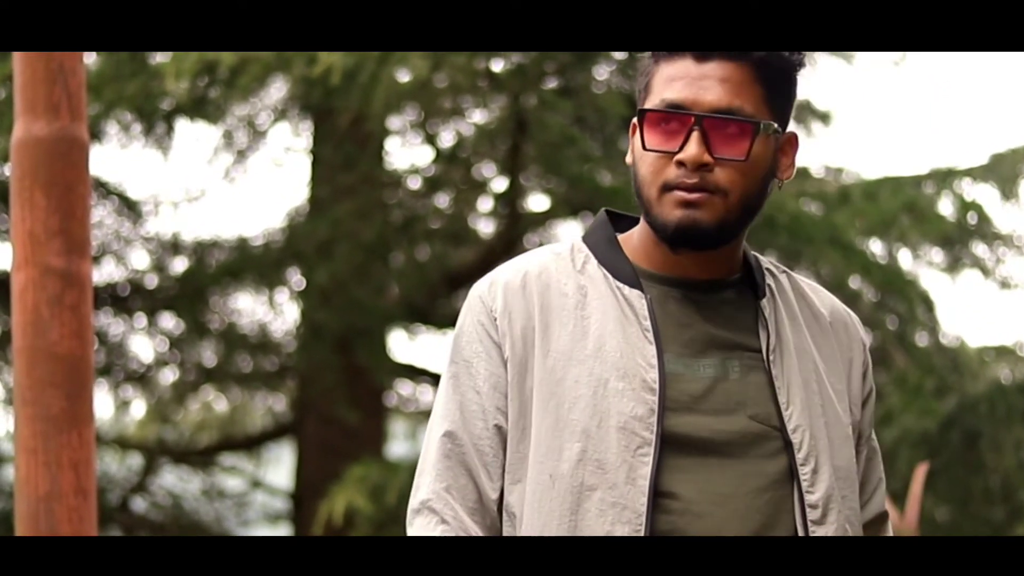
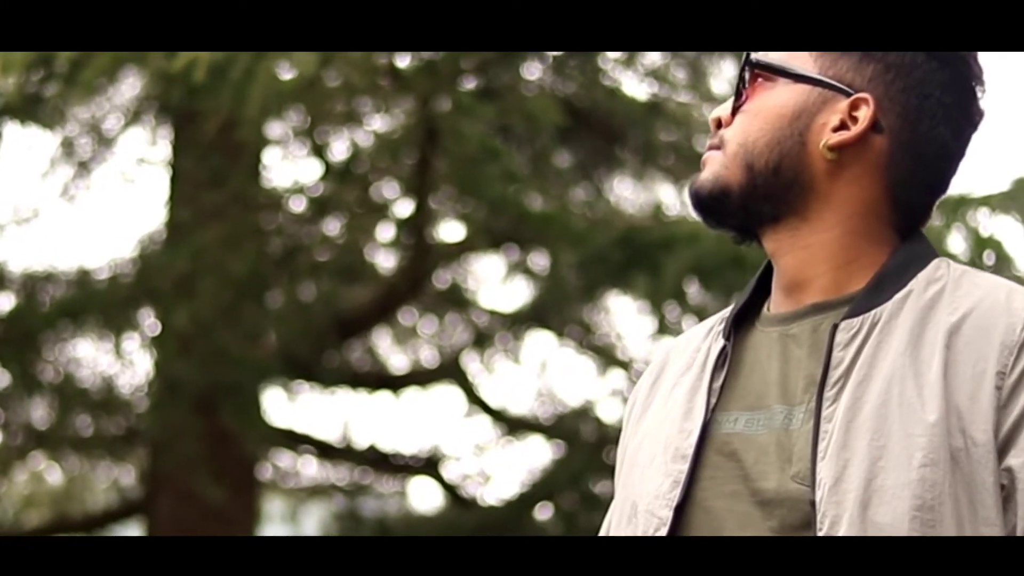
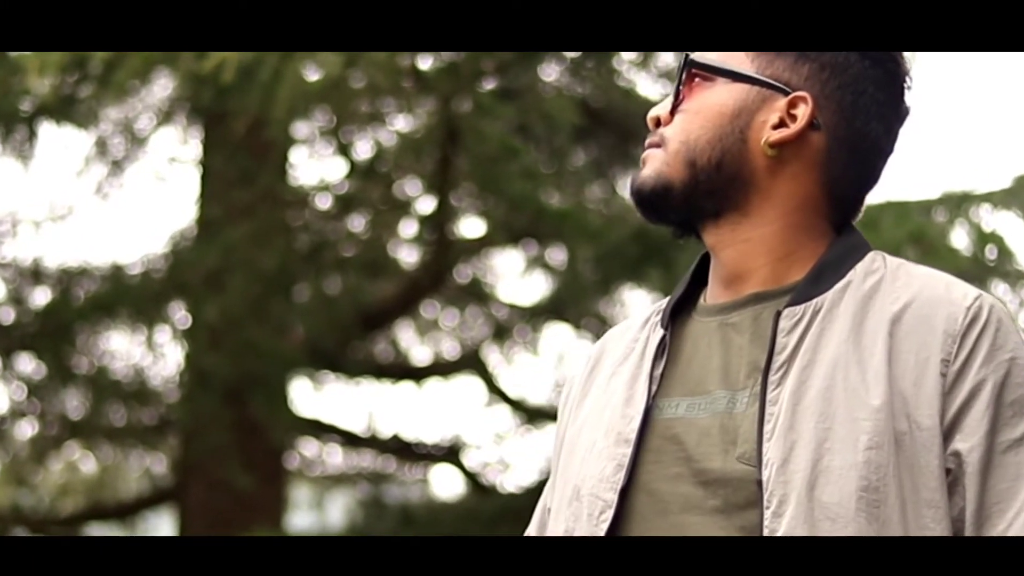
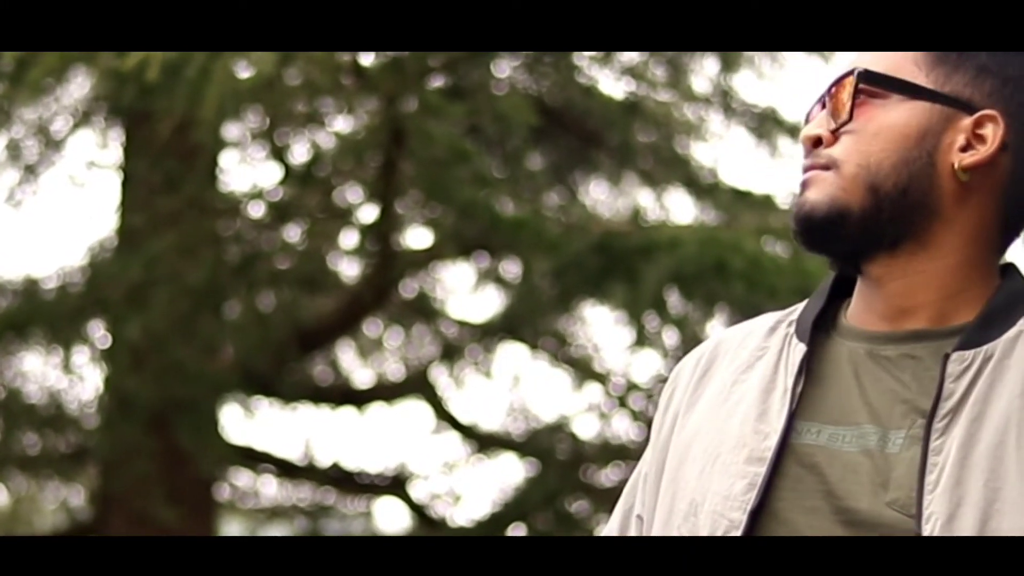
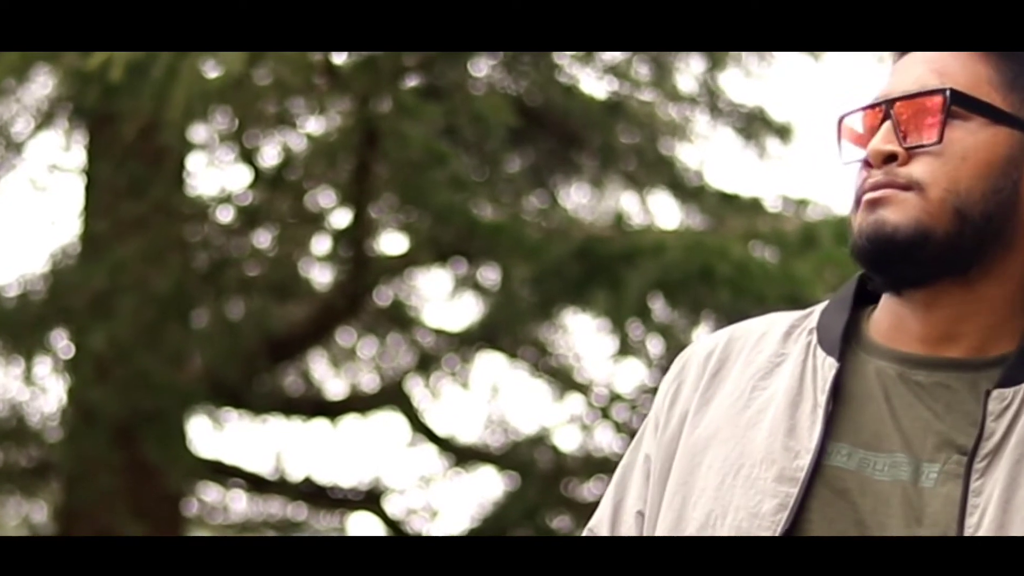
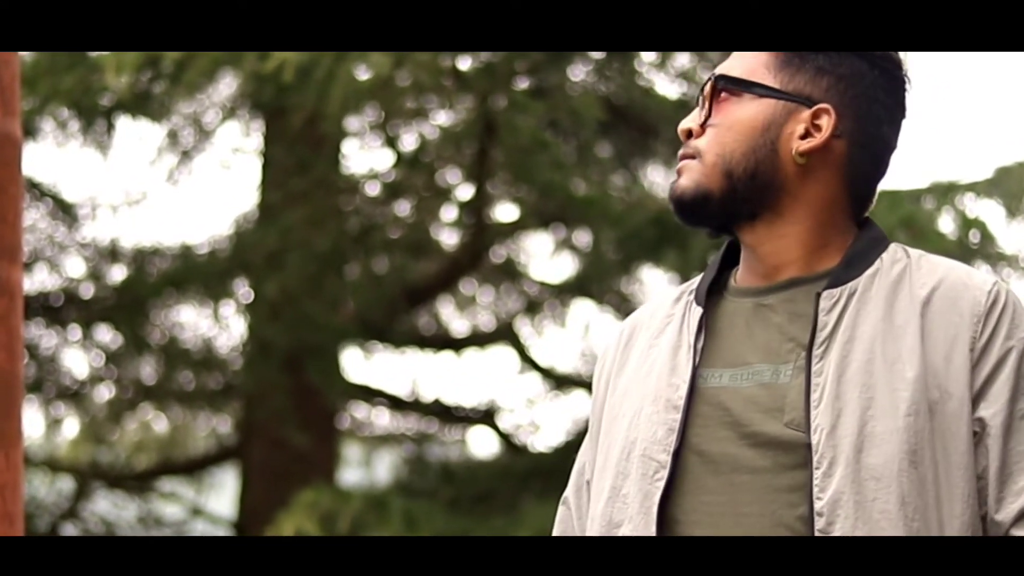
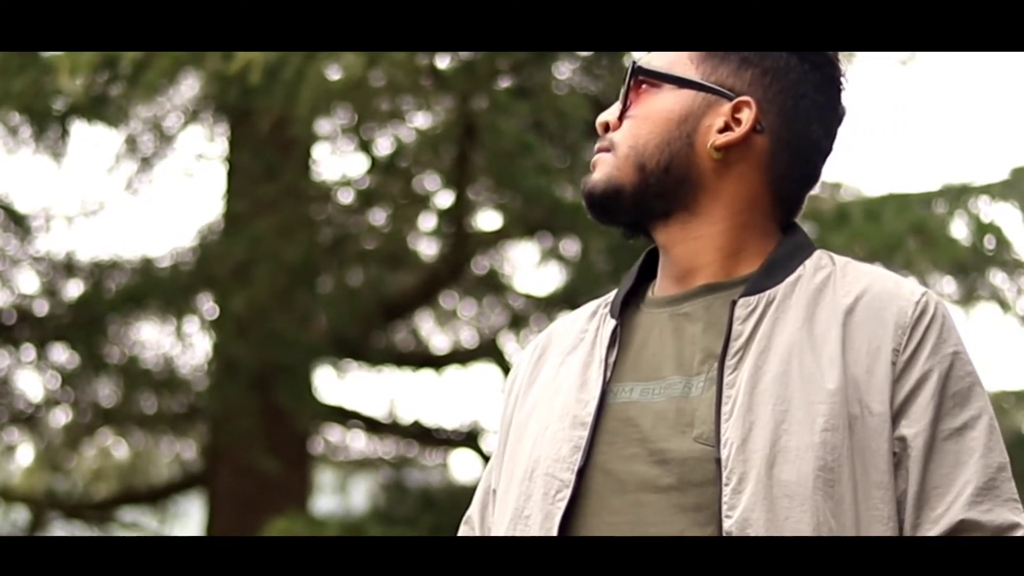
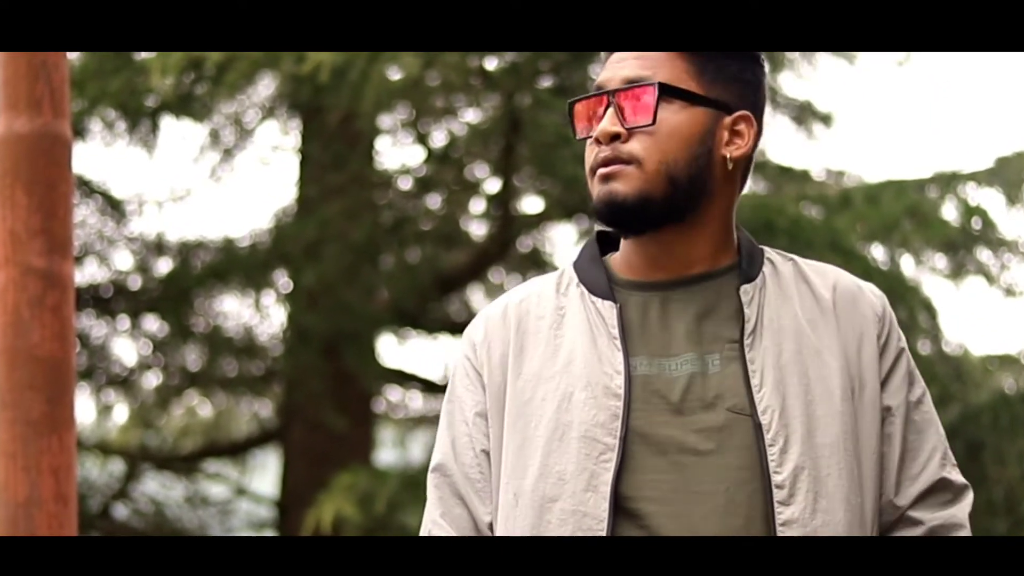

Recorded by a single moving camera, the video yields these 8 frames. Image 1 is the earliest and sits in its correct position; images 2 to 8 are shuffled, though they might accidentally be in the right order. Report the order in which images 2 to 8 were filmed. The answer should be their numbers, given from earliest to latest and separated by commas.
8, 6, 7, 3, 2, 4, 5
